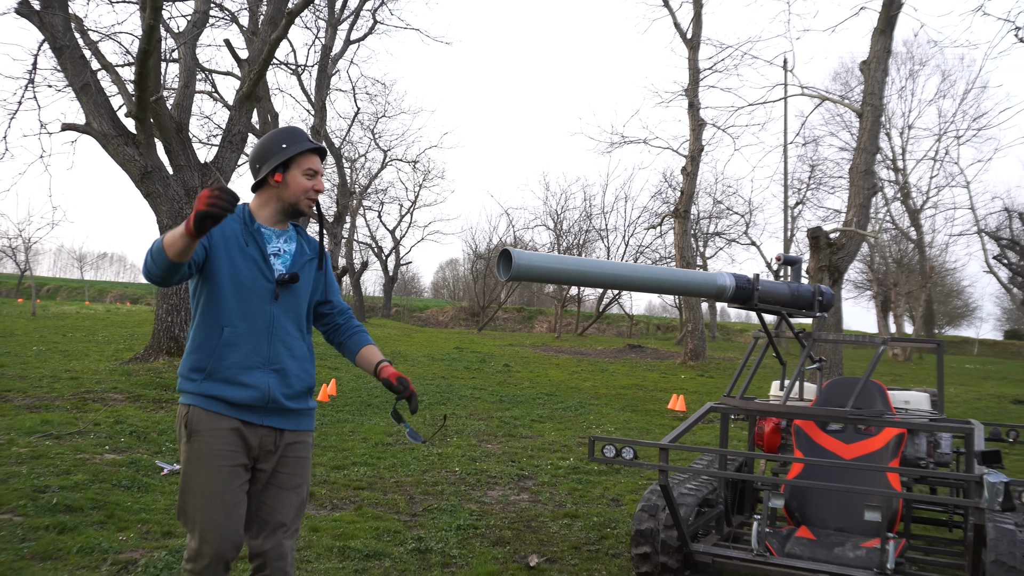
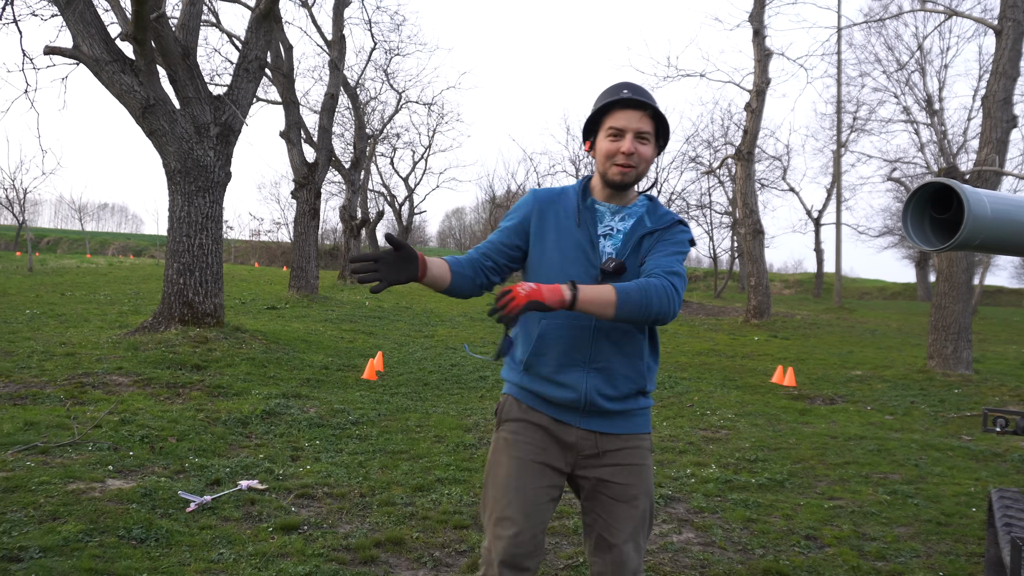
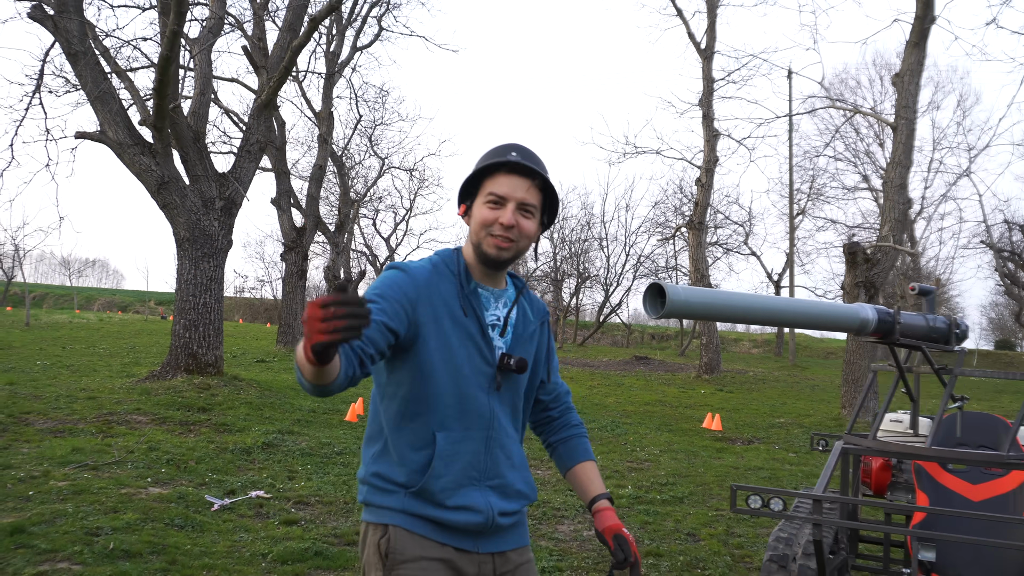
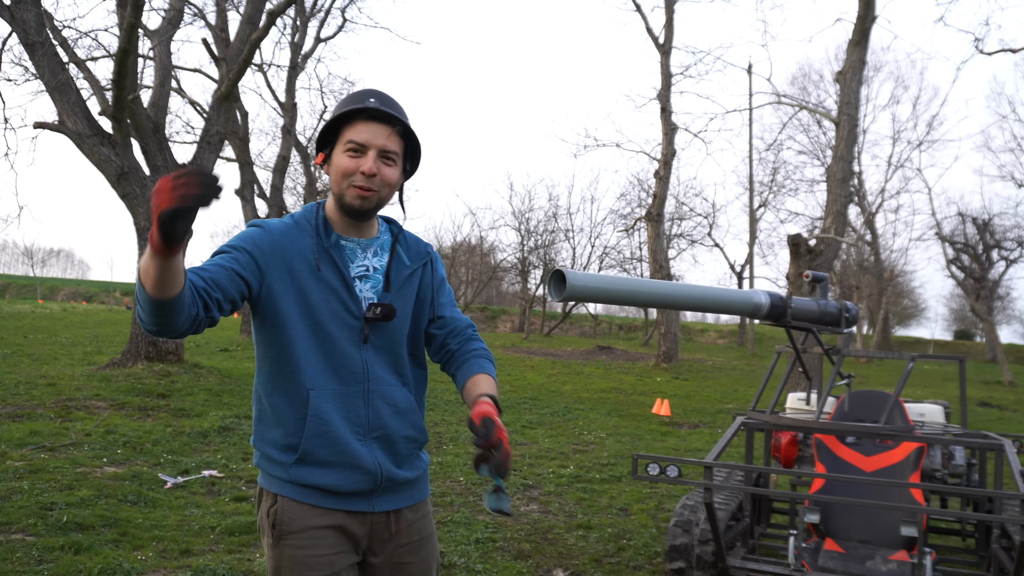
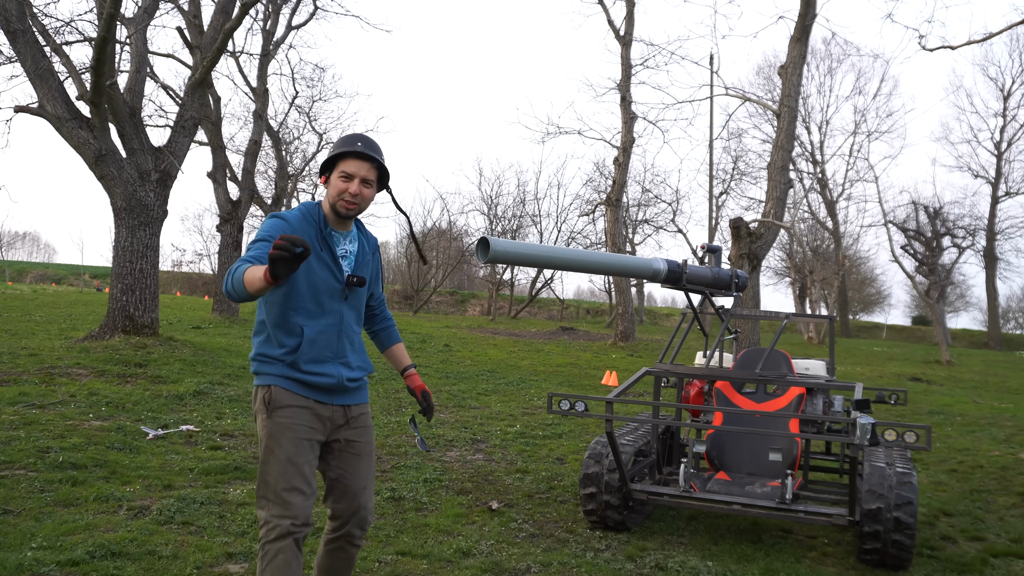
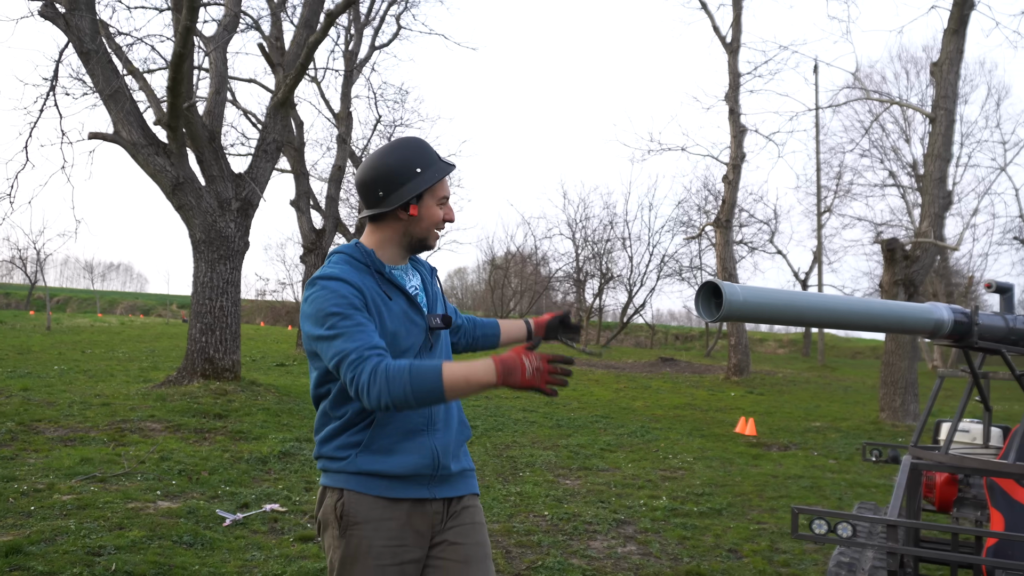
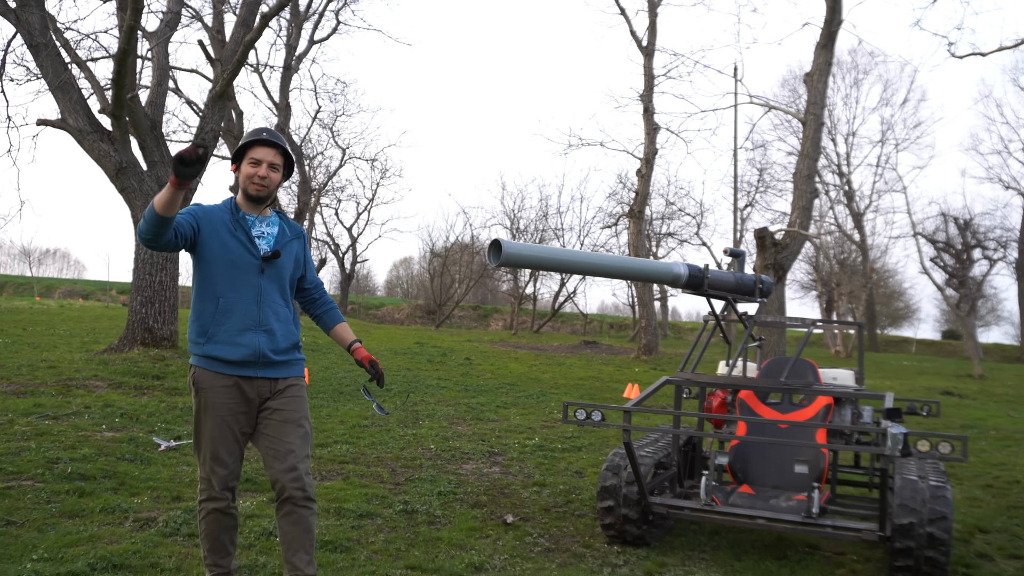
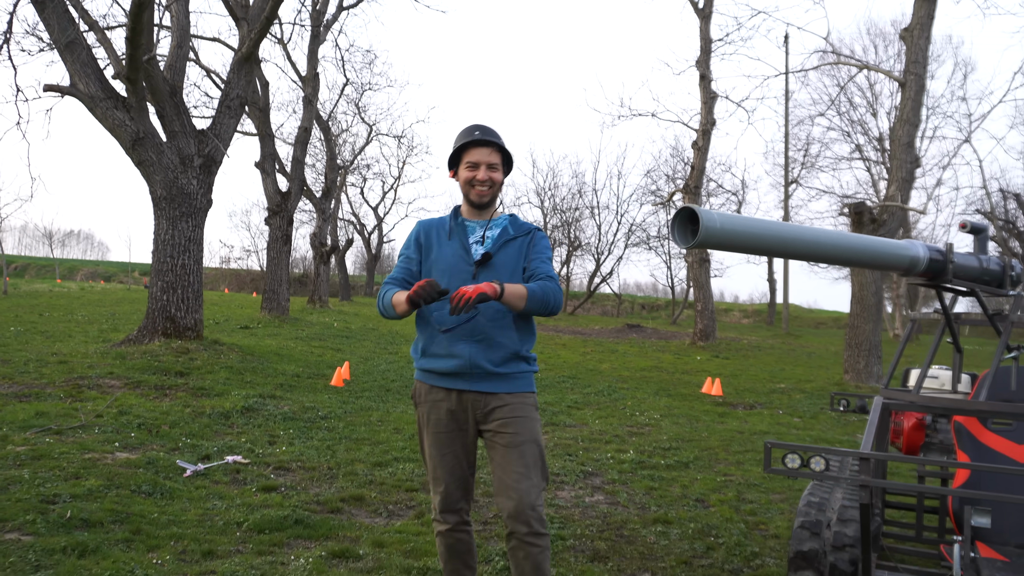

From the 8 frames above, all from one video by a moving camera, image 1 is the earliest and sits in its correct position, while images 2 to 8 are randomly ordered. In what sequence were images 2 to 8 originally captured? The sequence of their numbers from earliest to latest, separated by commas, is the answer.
7, 5, 4, 3, 6, 8, 2
